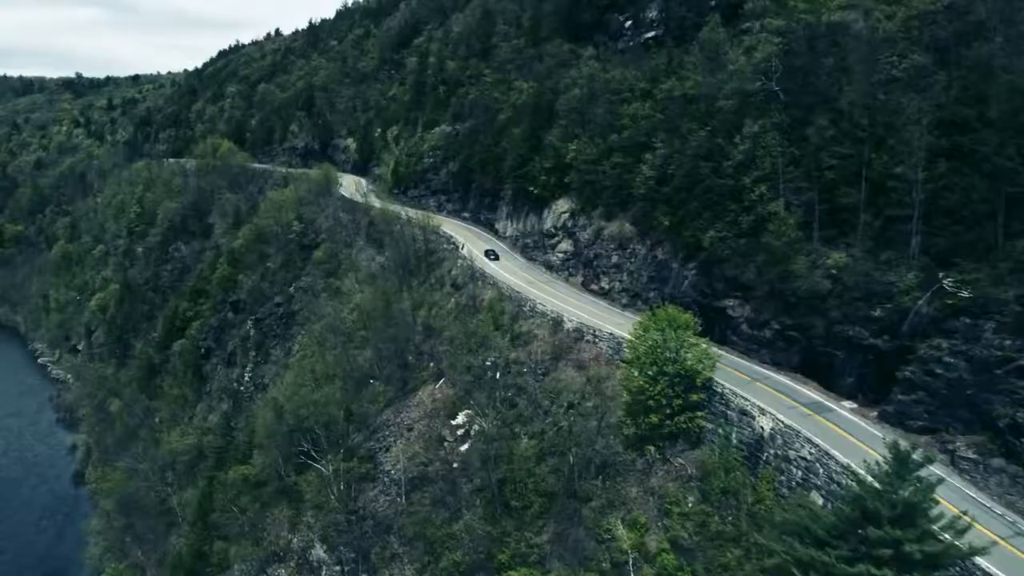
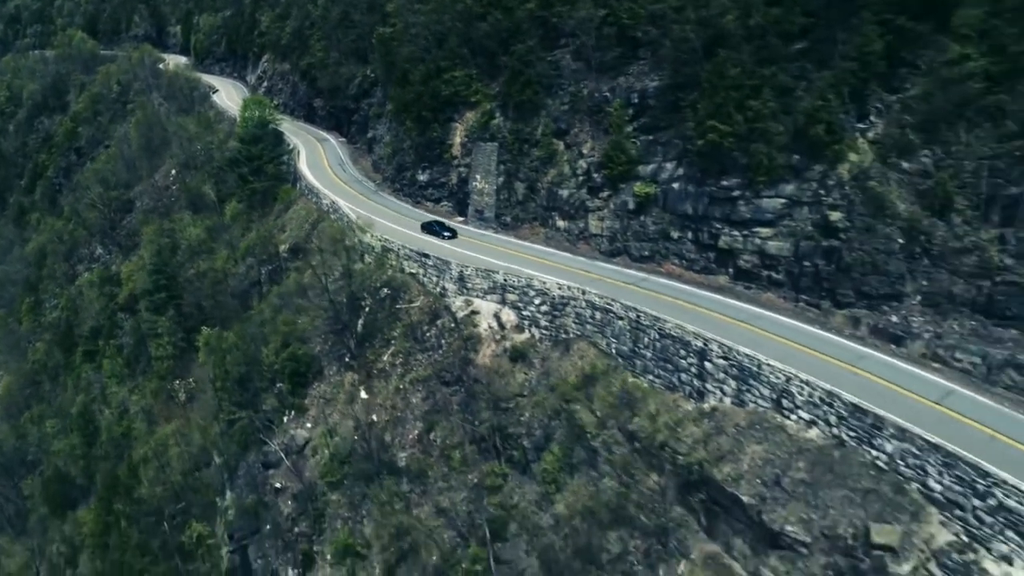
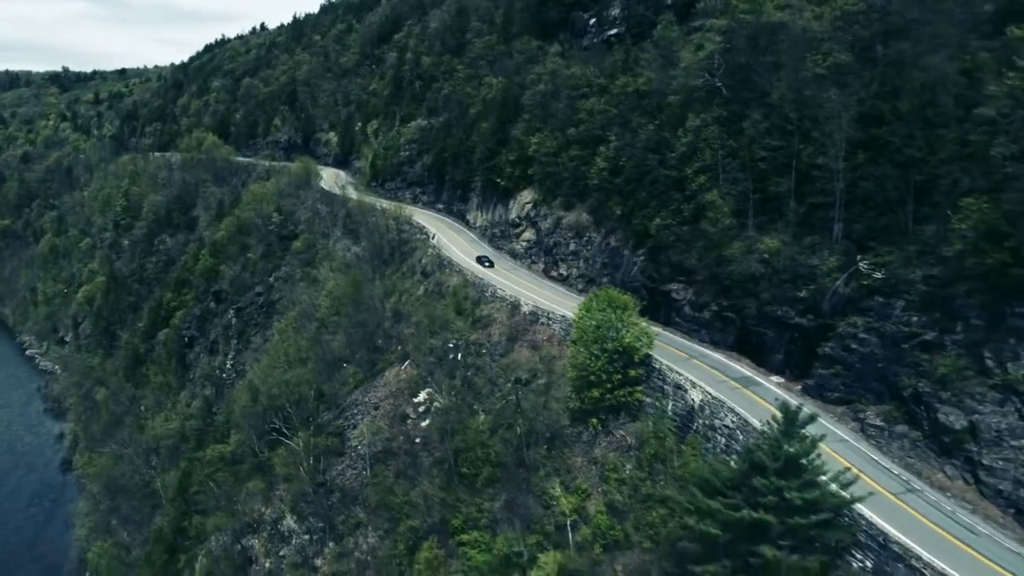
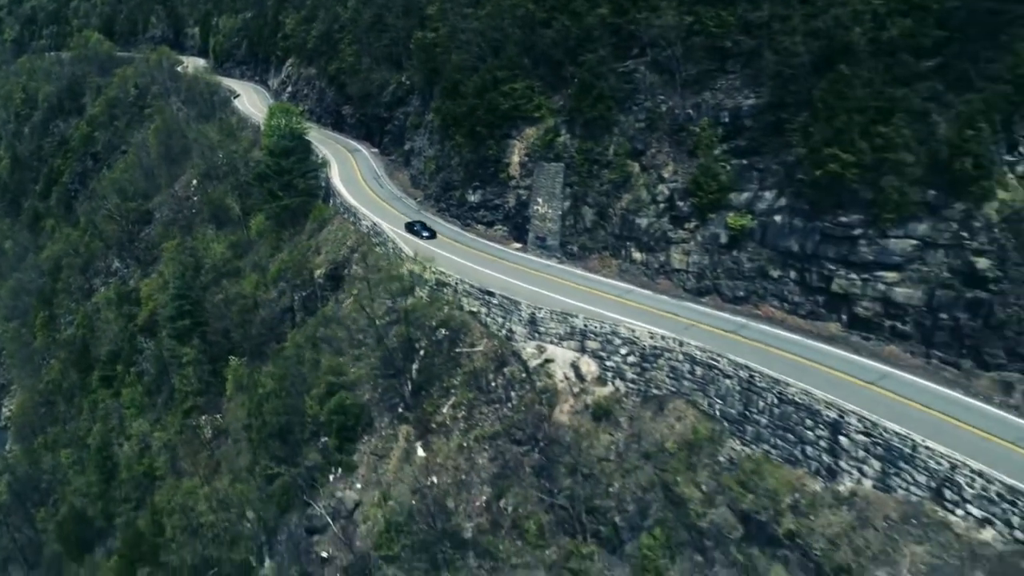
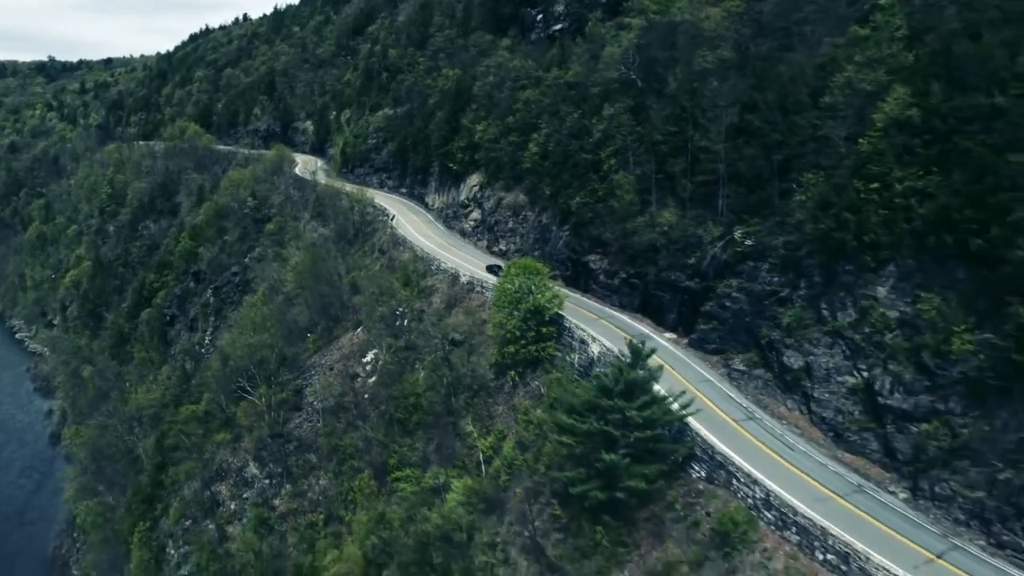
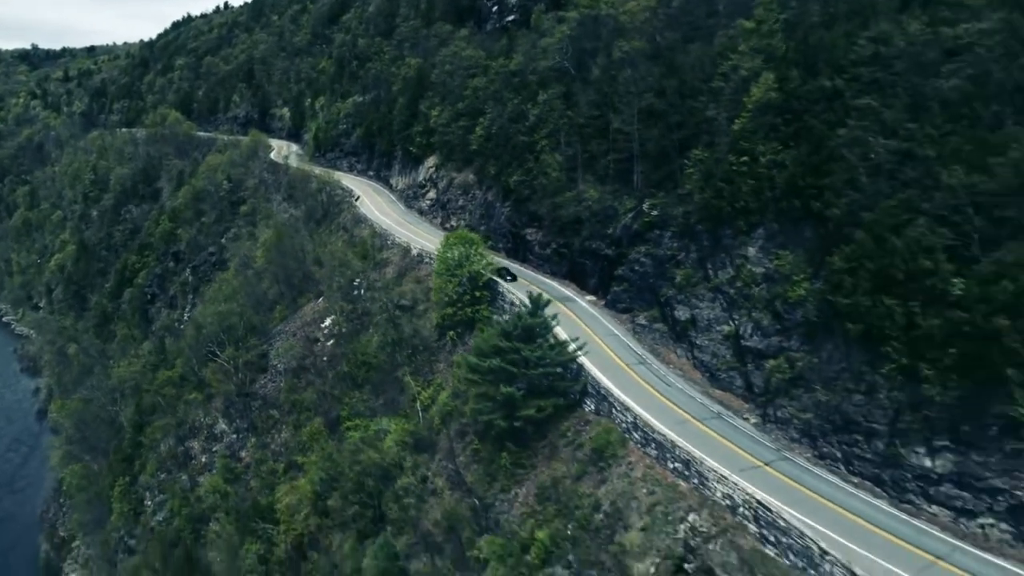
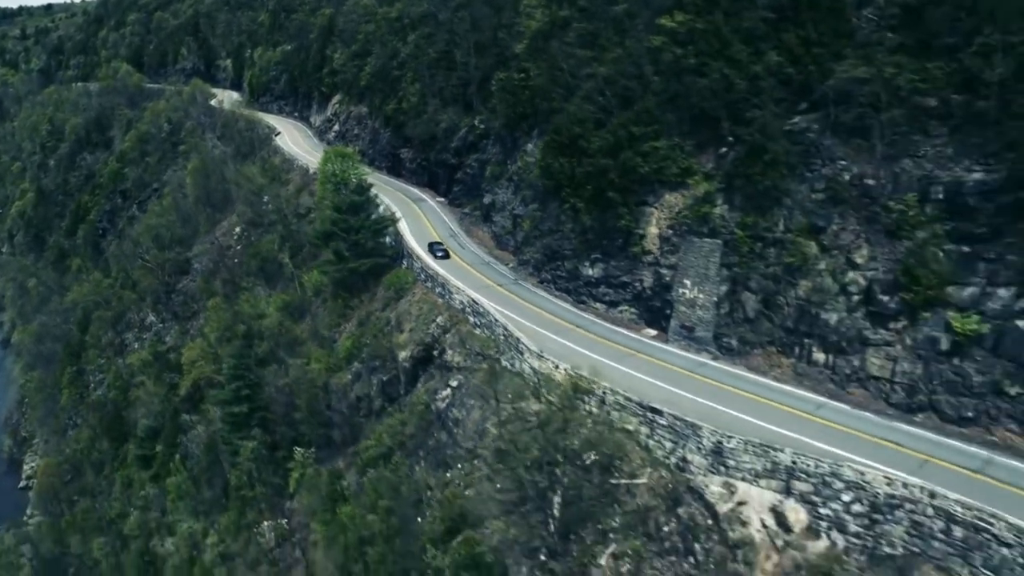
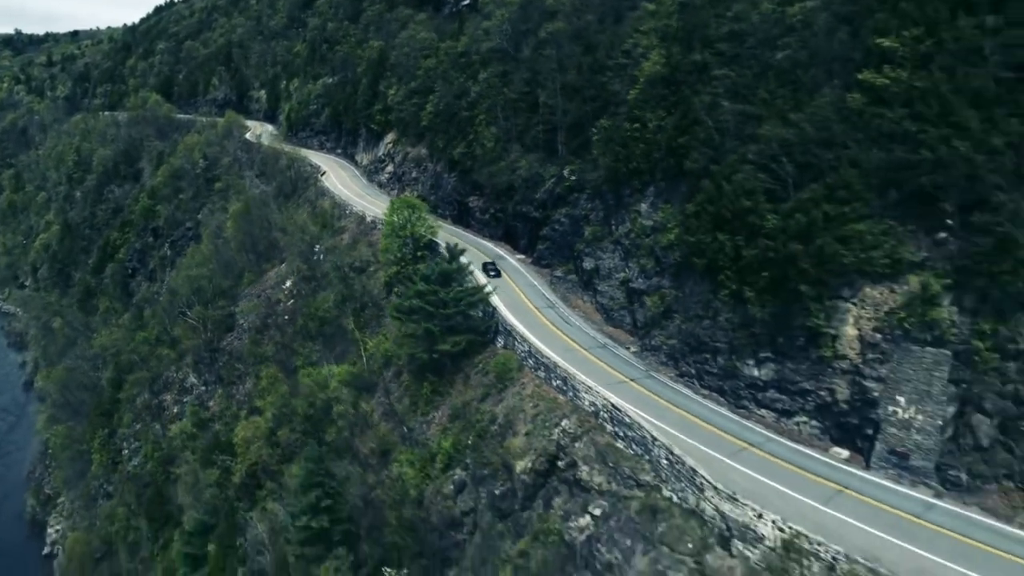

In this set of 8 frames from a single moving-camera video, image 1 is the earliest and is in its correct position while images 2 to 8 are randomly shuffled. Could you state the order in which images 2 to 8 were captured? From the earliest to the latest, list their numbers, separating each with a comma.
3, 5, 6, 8, 7, 4, 2
